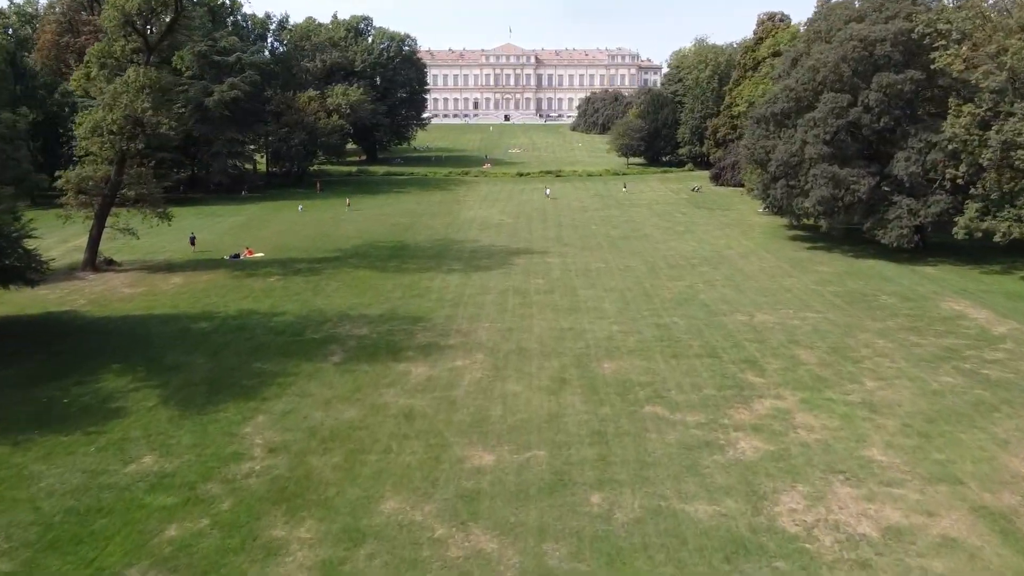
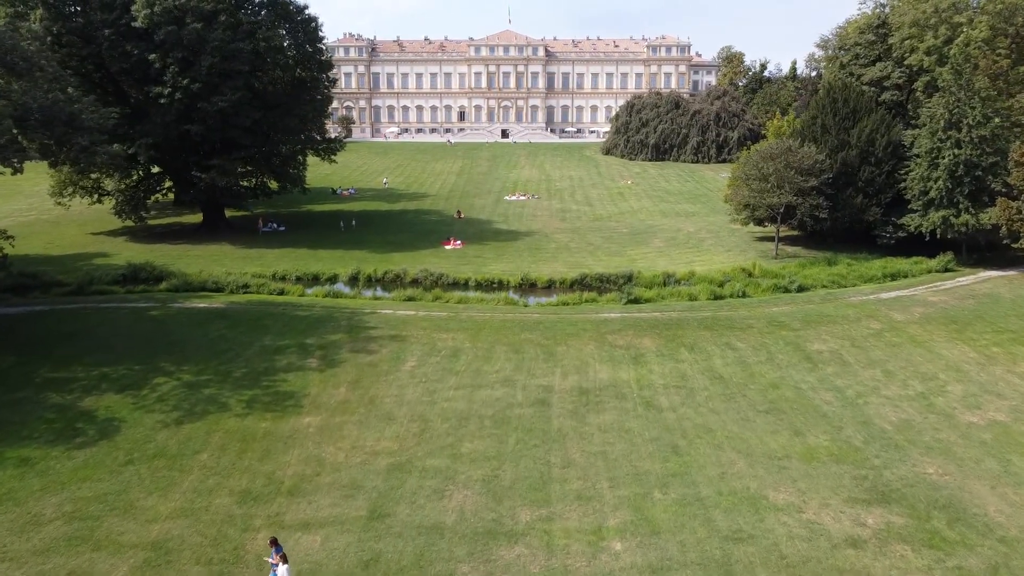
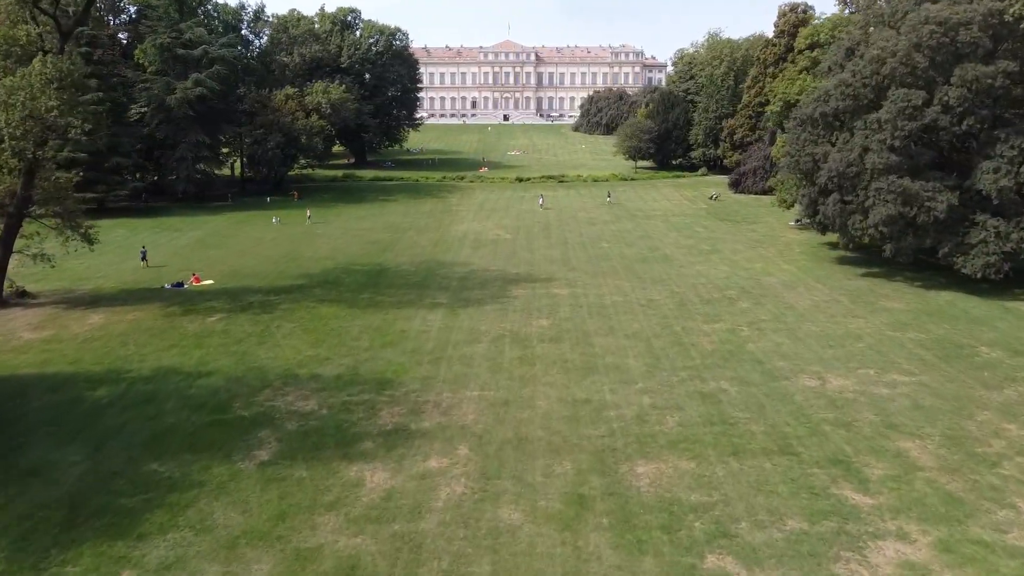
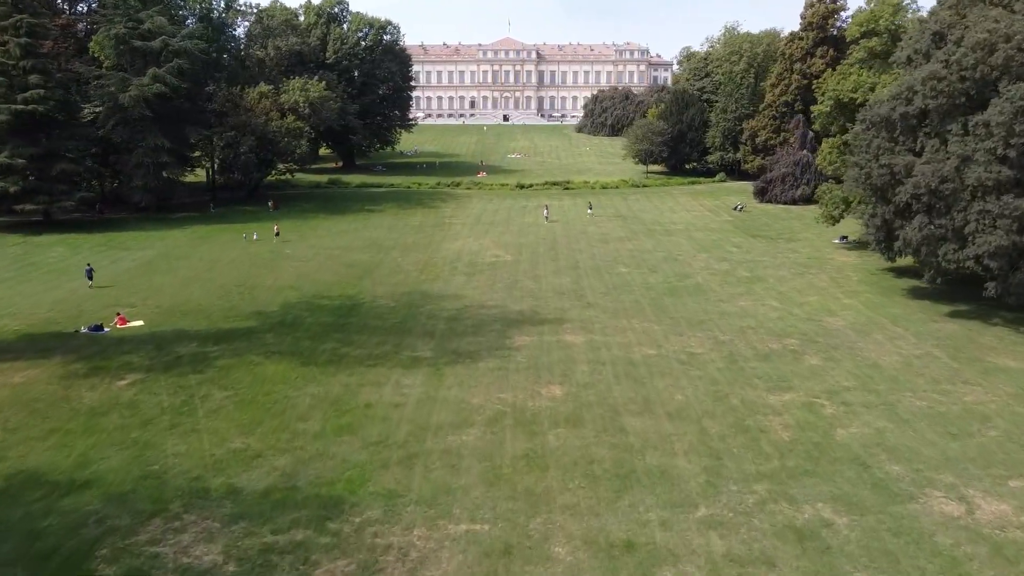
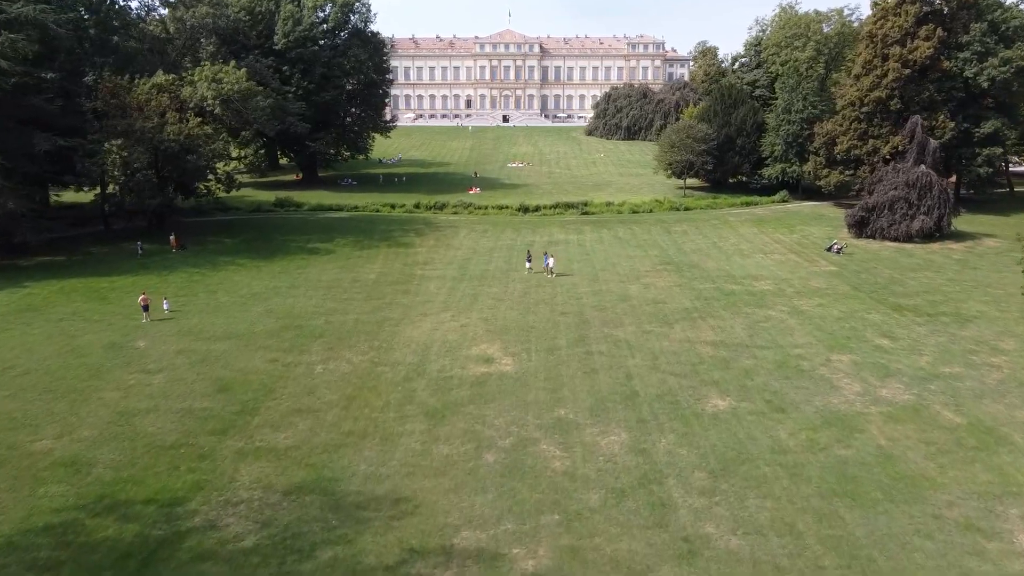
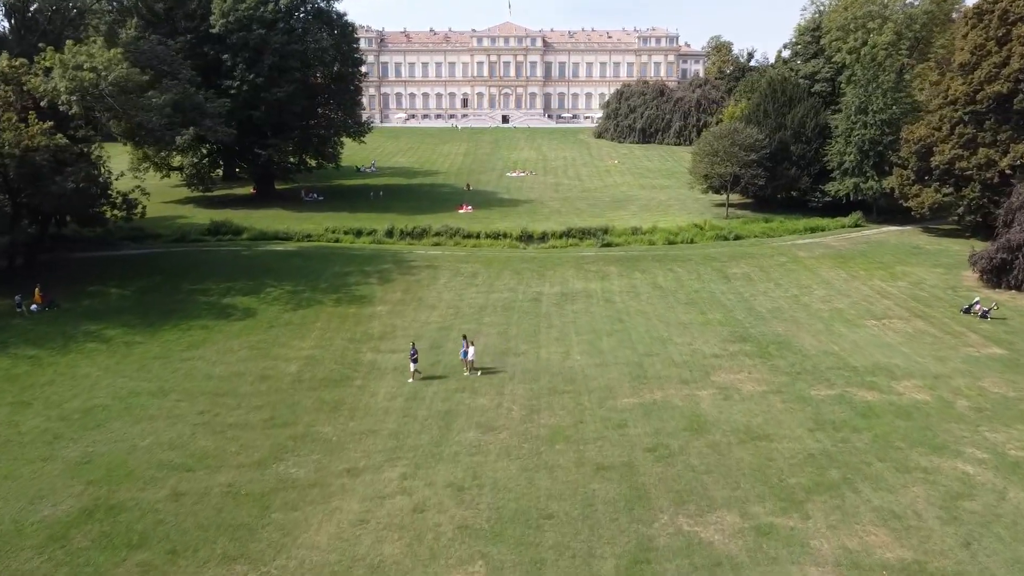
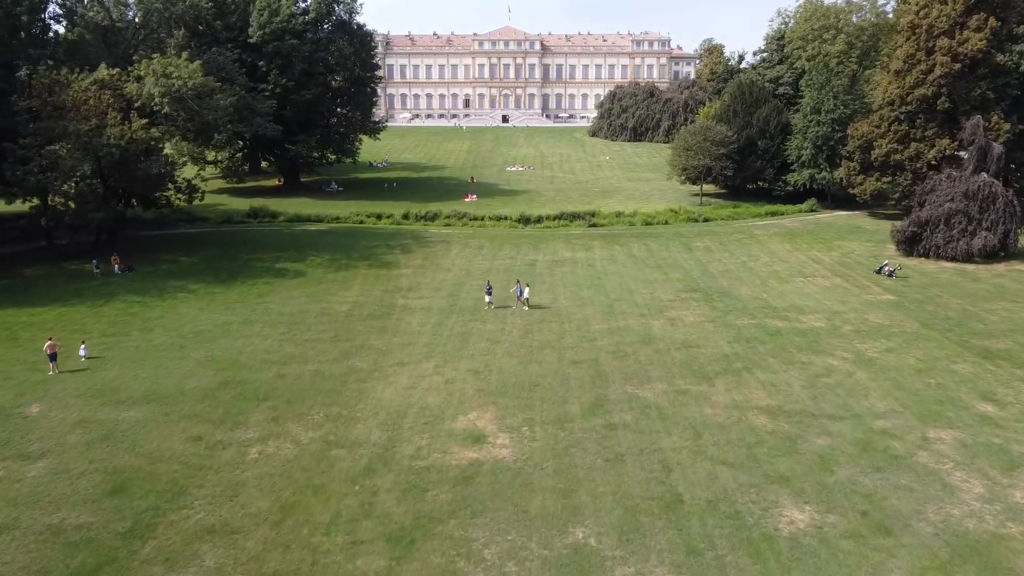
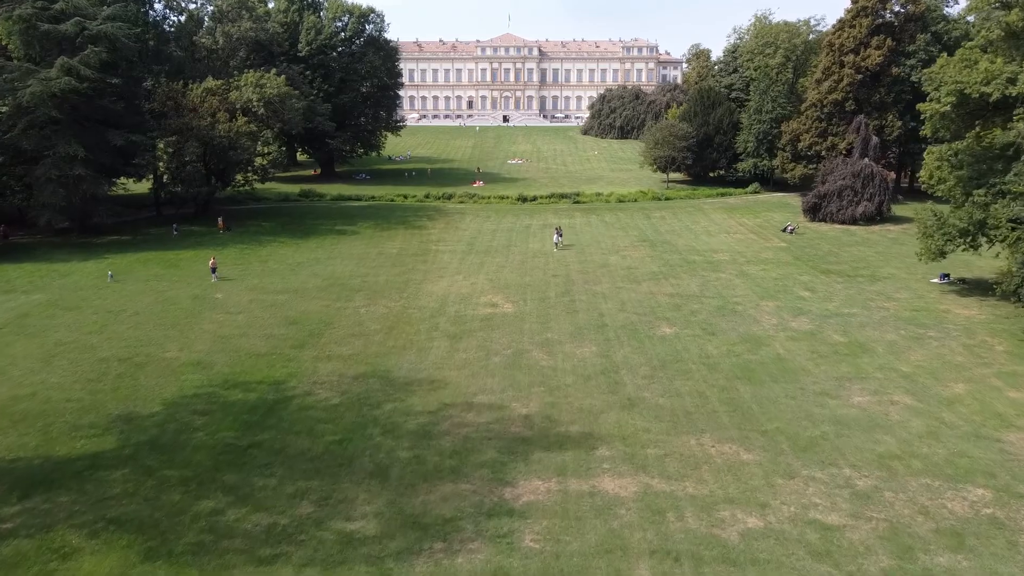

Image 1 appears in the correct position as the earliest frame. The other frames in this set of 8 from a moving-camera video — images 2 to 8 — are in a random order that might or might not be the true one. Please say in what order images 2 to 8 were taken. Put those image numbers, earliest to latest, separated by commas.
3, 4, 8, 5, 7, 6, 2
